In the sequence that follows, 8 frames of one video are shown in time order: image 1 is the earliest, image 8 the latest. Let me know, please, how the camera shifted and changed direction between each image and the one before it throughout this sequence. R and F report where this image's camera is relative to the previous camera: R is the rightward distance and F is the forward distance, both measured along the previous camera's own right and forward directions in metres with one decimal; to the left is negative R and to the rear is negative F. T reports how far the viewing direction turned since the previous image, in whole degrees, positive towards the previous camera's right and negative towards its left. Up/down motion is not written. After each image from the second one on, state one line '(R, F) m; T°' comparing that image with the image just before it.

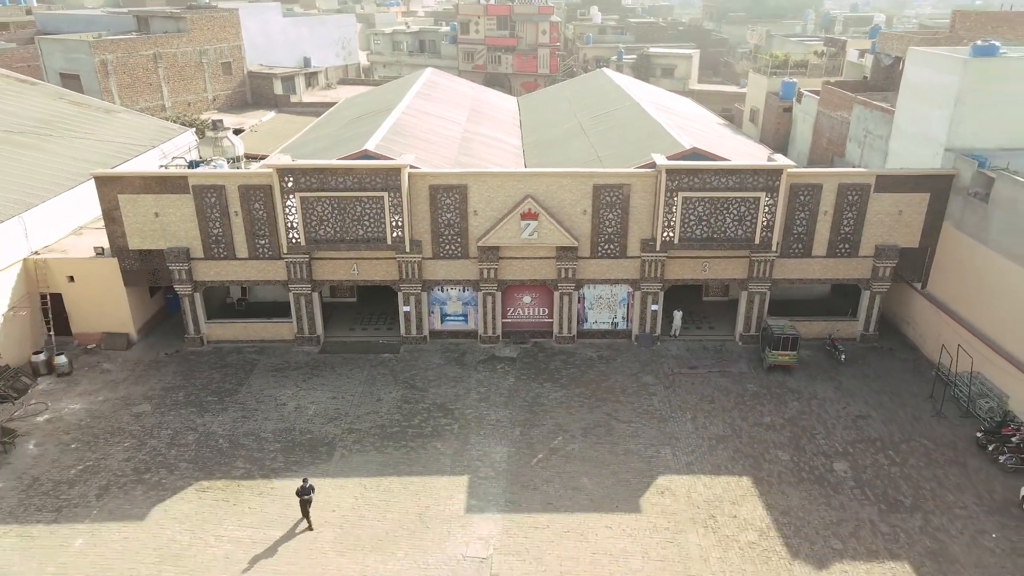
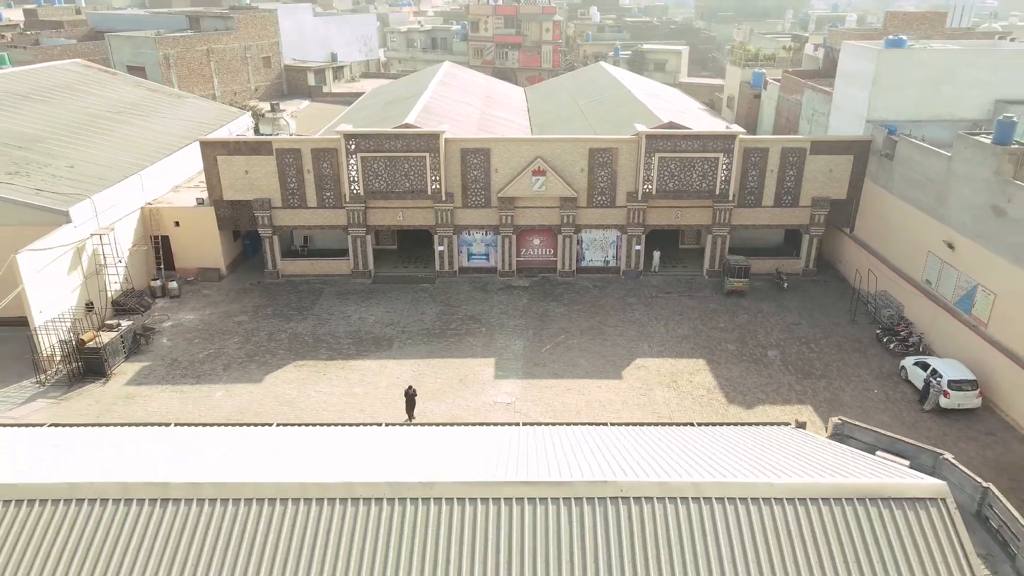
(-0.4, -5.5) m; 0°
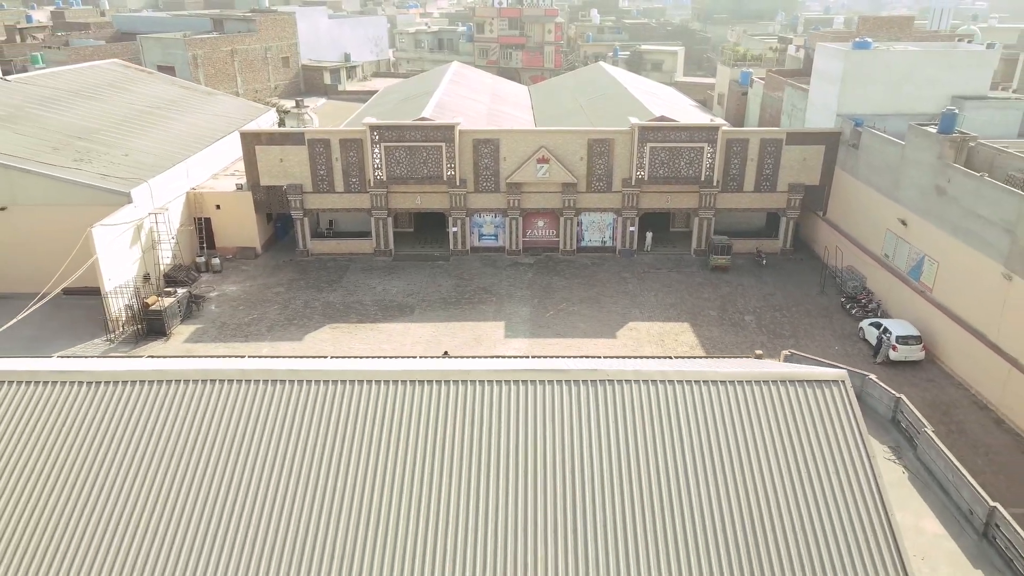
(-0.2, -3.0) m; 0°
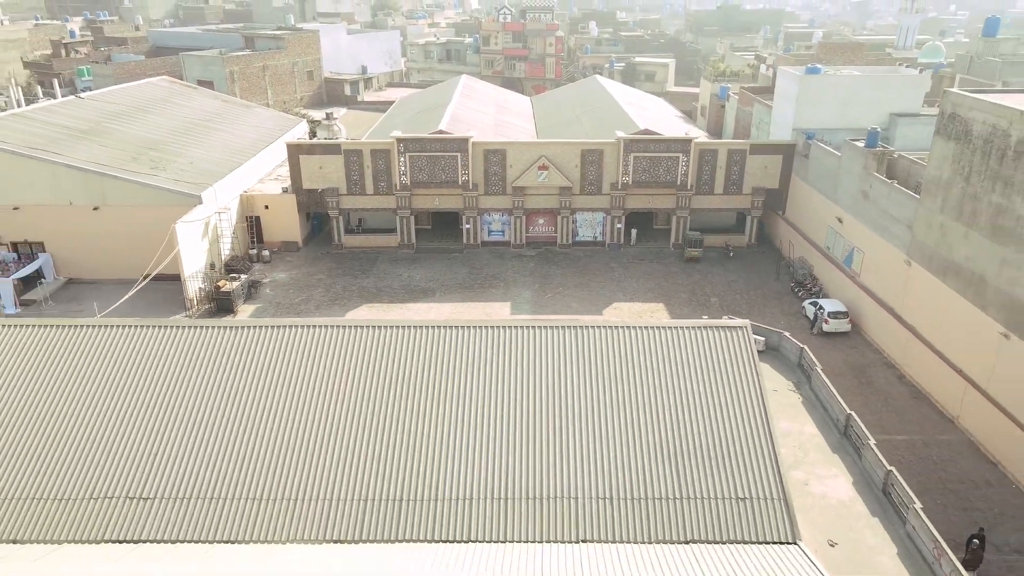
(-0.1, -5.1) m; 0°
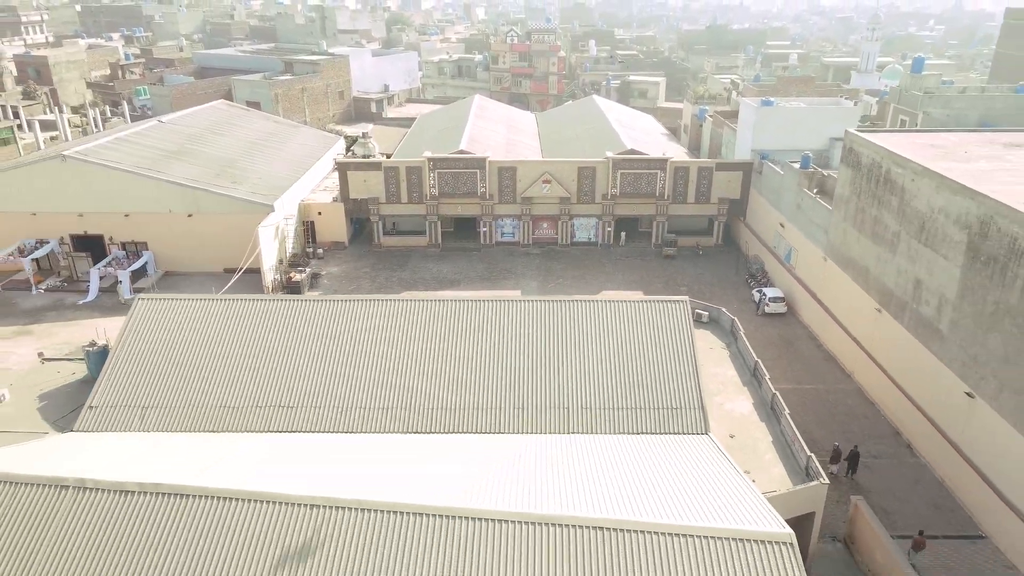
(-0.3, -7.5) m; 0°
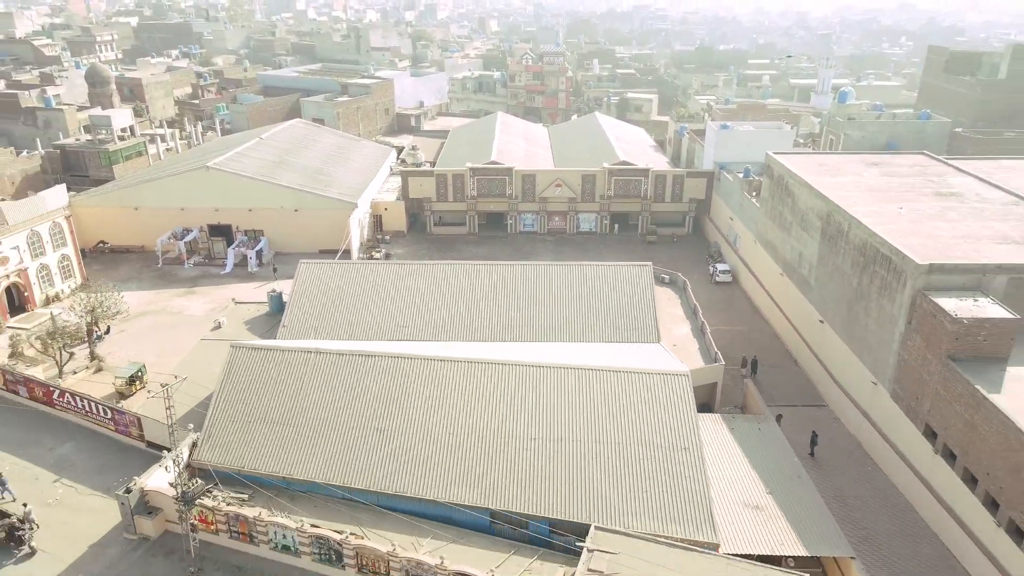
(-1.0, -13.2) m; 0°
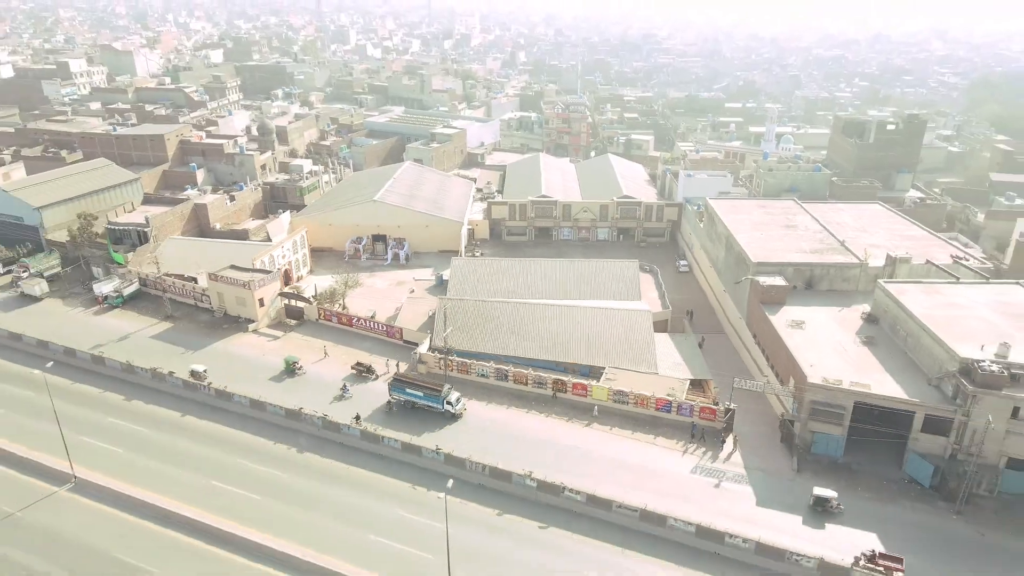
(-3.8, -32.4) m; -1°
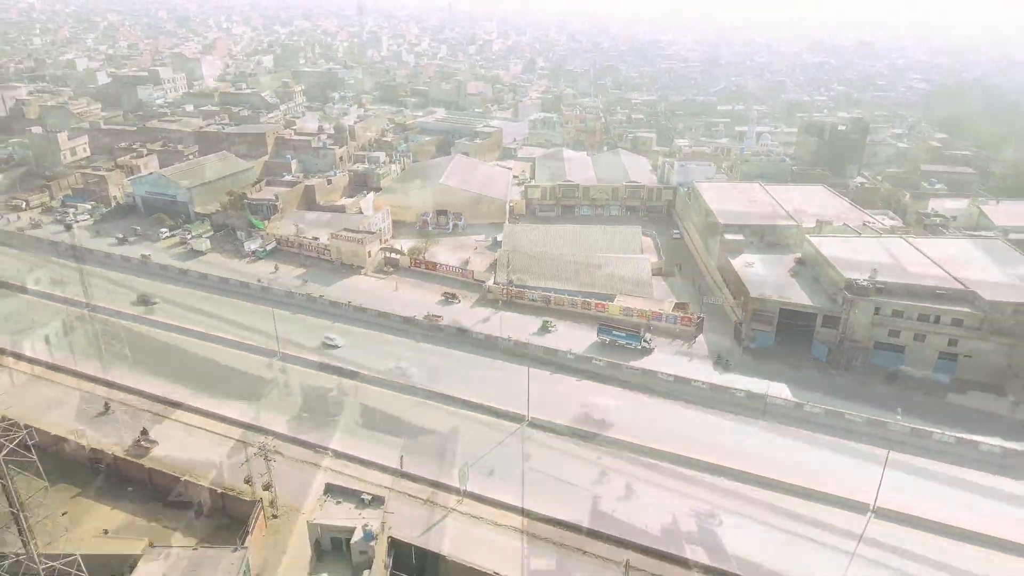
(-3.5, -24.4) m; -1°
